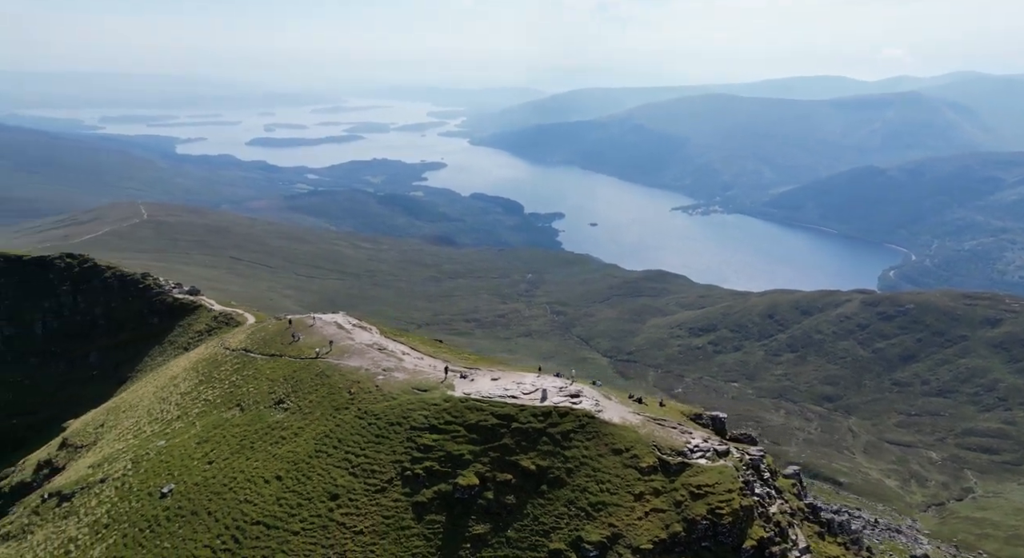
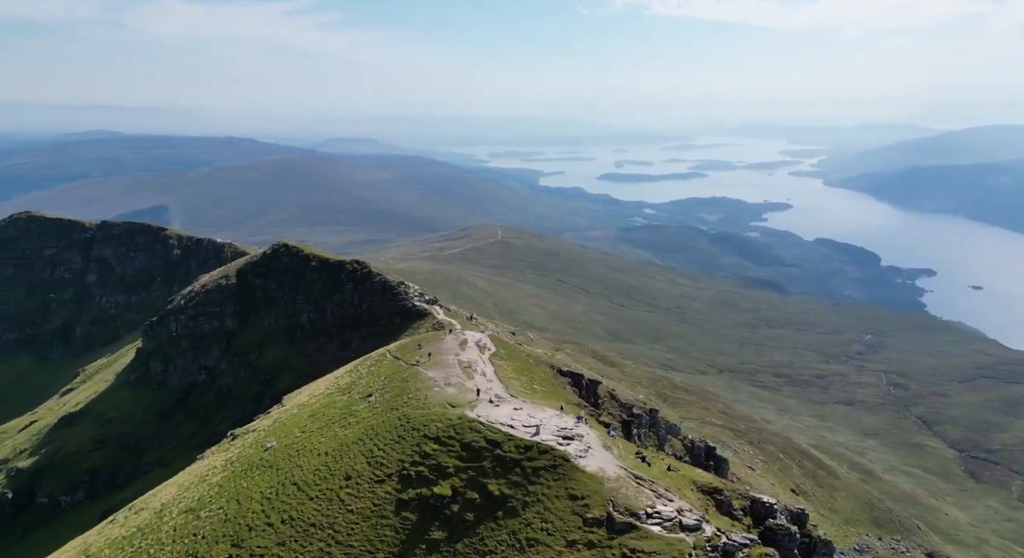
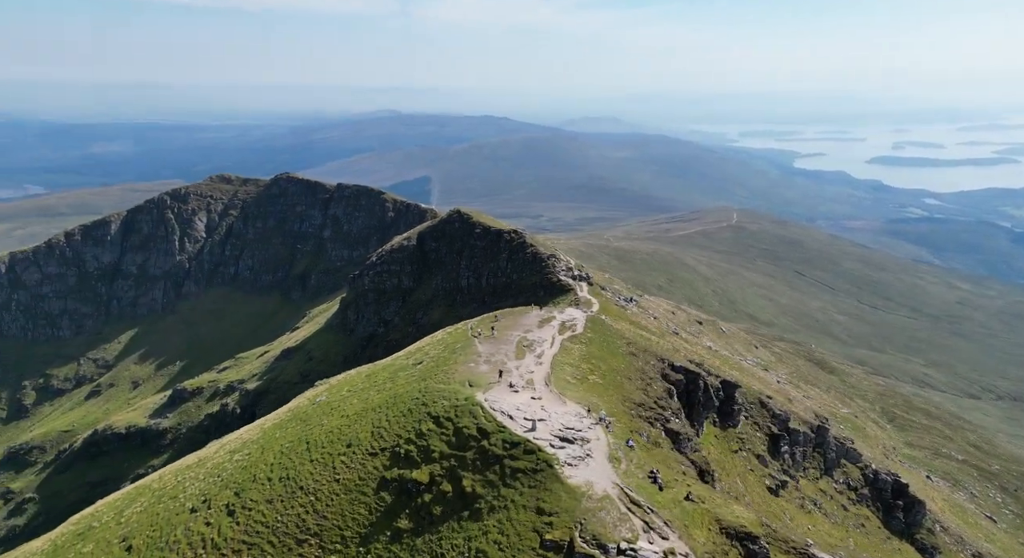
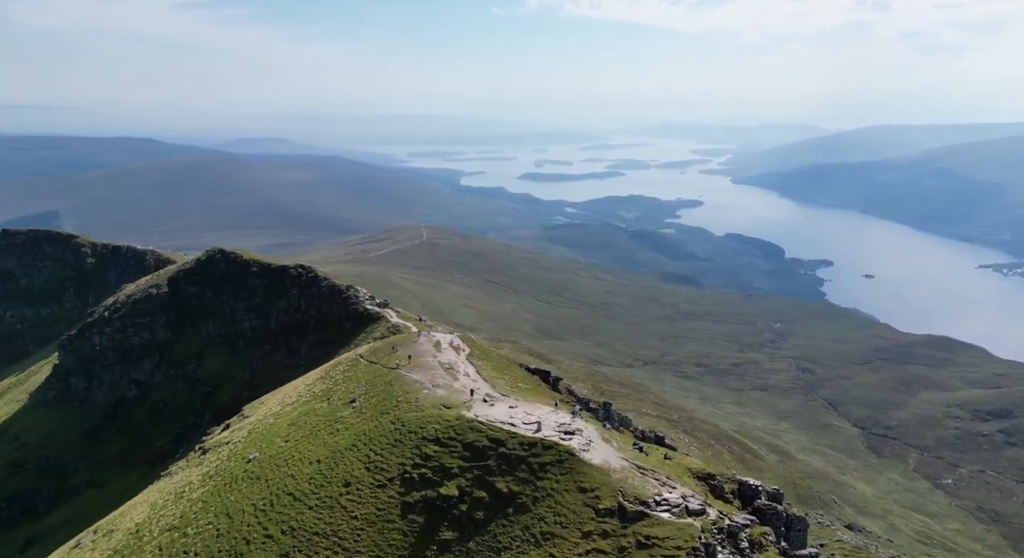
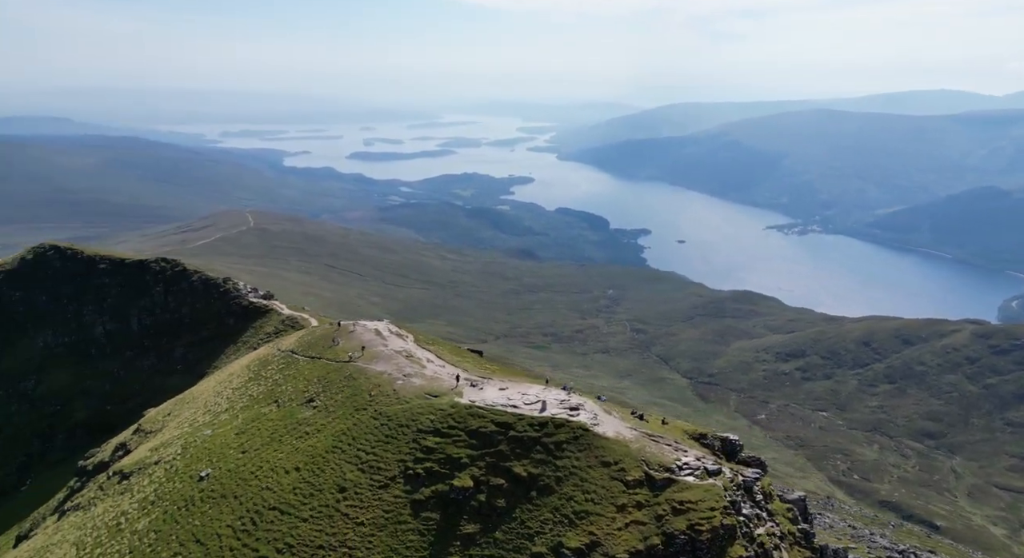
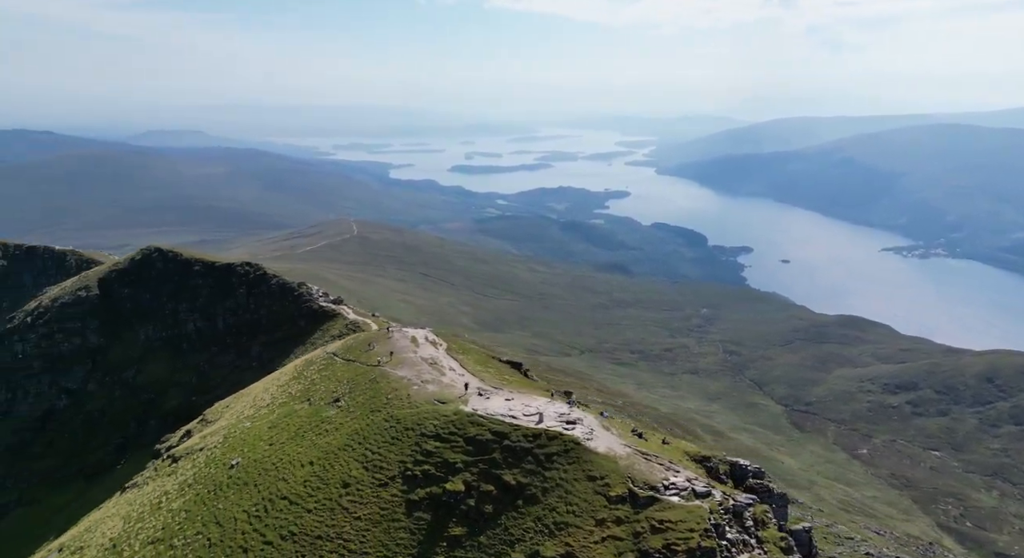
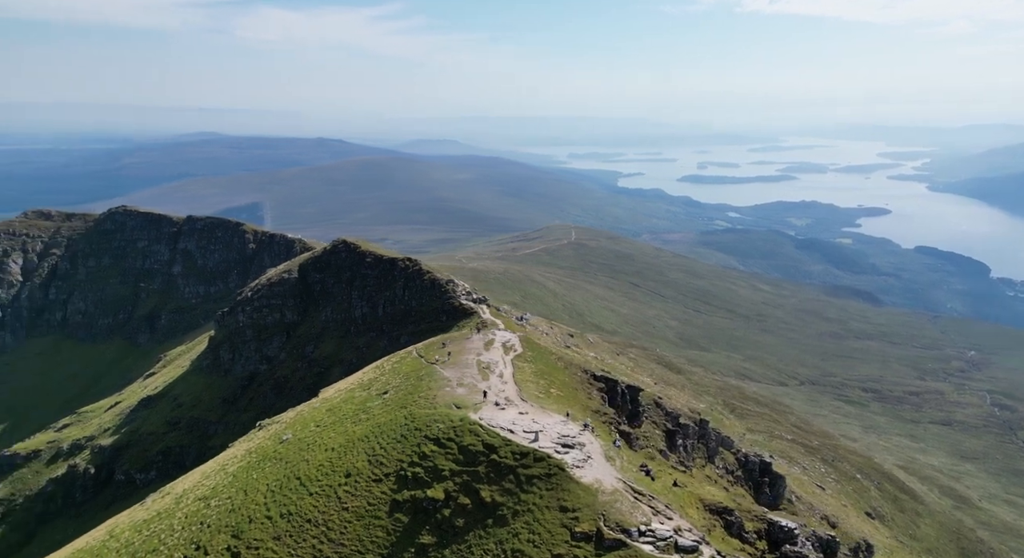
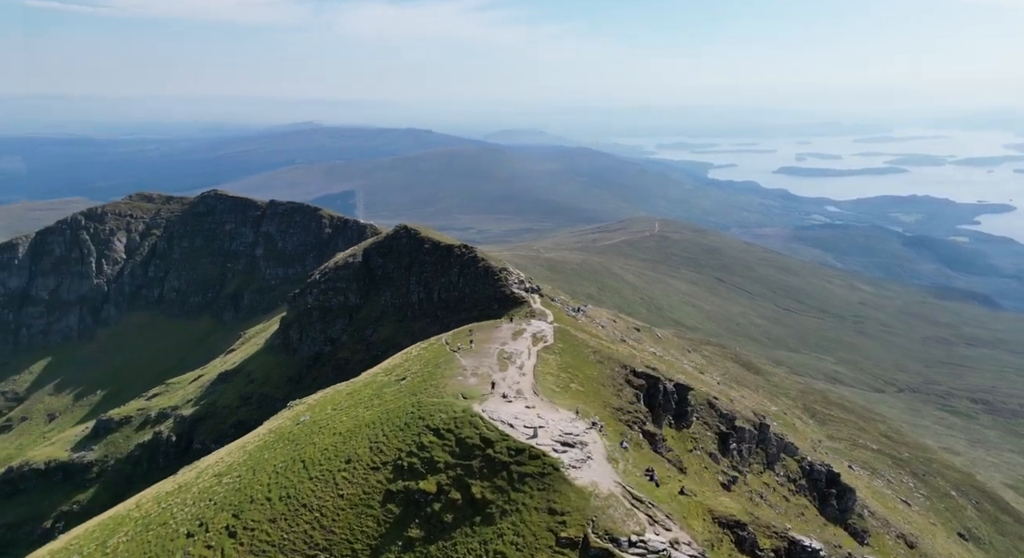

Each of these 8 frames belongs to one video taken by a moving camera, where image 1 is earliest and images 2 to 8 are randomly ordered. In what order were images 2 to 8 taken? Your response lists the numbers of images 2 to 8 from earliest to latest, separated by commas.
5, 6, 4, 2, 7, 8, 3
